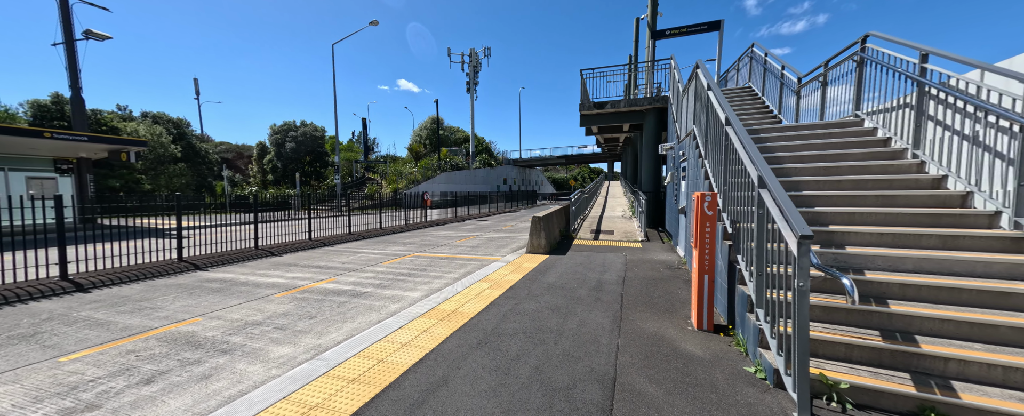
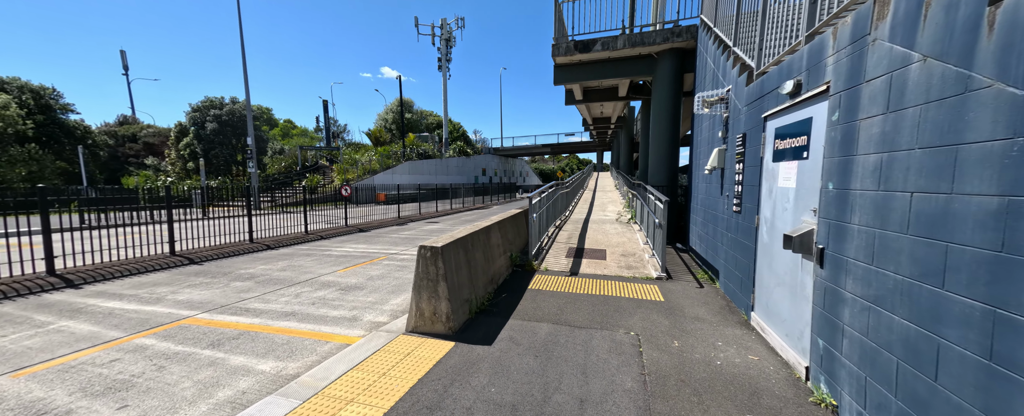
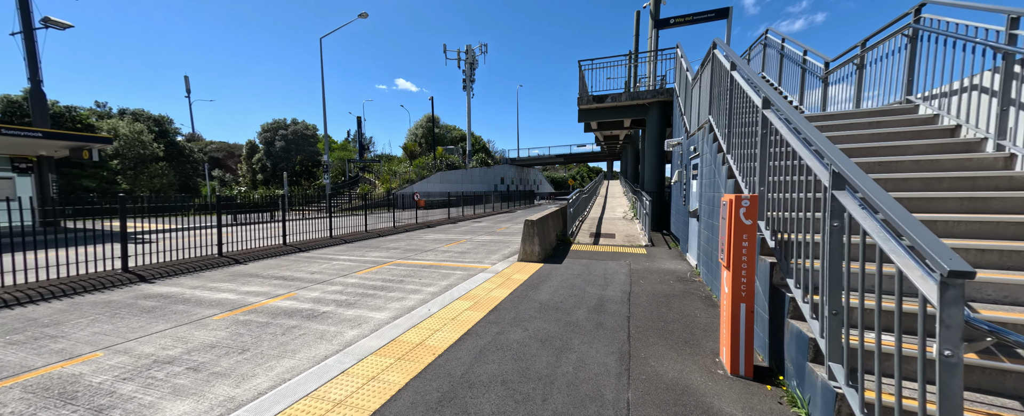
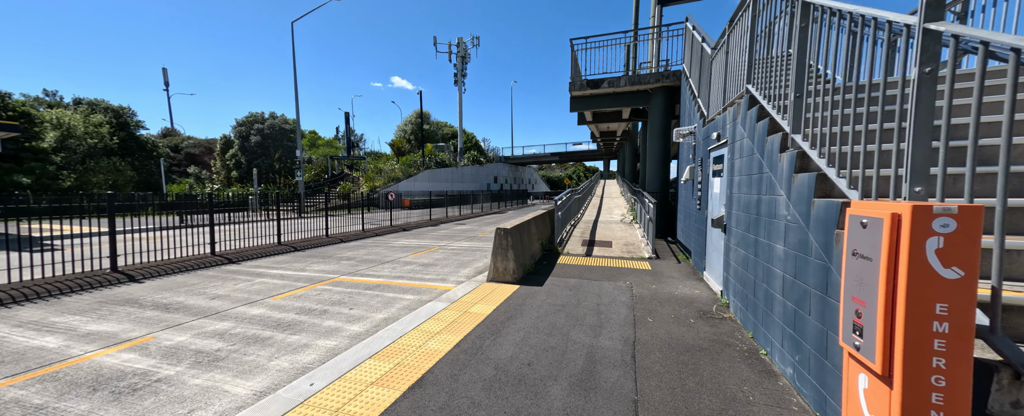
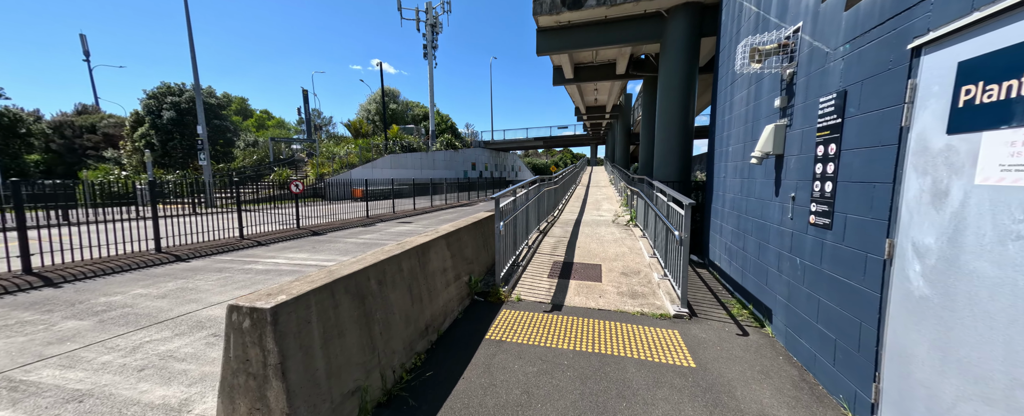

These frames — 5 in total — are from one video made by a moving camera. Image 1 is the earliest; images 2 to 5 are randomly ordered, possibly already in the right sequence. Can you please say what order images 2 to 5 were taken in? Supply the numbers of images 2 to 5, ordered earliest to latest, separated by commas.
3, 4, 2, 5
